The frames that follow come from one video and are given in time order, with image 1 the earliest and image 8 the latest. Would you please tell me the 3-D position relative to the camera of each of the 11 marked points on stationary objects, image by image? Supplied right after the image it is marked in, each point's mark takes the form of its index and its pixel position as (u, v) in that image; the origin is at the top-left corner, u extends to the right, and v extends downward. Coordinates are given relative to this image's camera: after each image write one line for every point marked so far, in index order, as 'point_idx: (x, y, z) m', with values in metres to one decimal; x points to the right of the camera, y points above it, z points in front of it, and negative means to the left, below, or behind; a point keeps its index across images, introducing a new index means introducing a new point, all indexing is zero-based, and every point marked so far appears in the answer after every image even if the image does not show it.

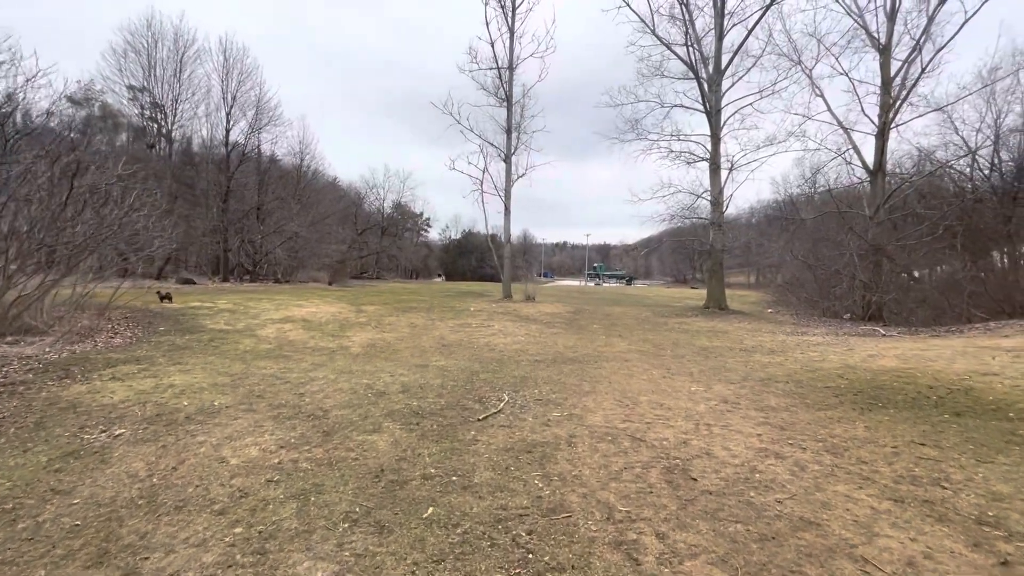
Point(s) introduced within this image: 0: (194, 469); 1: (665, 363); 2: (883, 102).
0: (-2.2, -1.3, +3.4) m
1: (+2.5, -1.3, +8.0) m
2: (+13.3, +6.7, +17.2) m
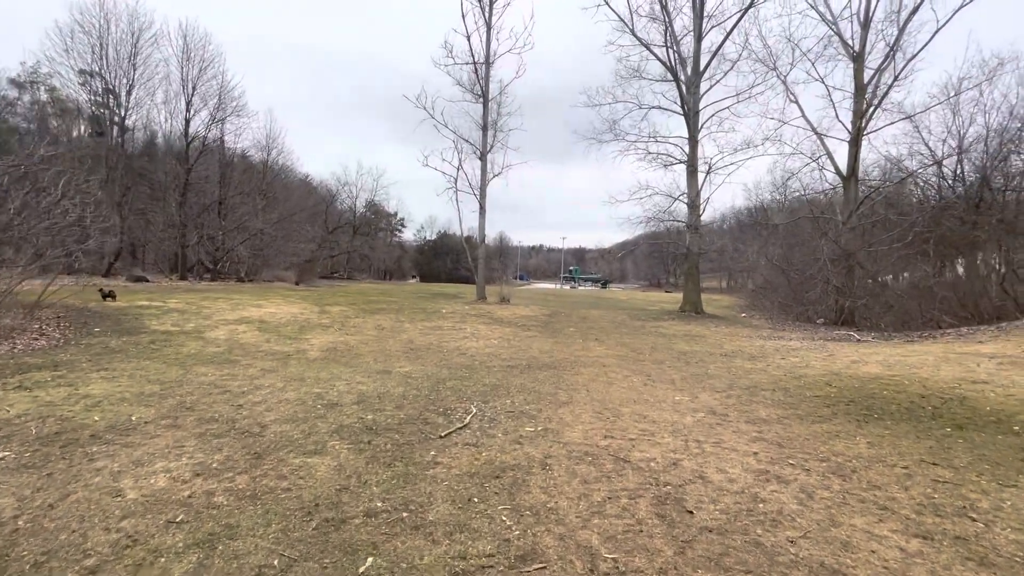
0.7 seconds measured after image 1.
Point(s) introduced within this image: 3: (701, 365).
0: (-2.5, -1.2, +2.7) m
1: (+2.1, -1.3, +7.5) m
2: (+12.5, +6.5, +17.4) m
3: (+3.2, -1.3, +8.1) m
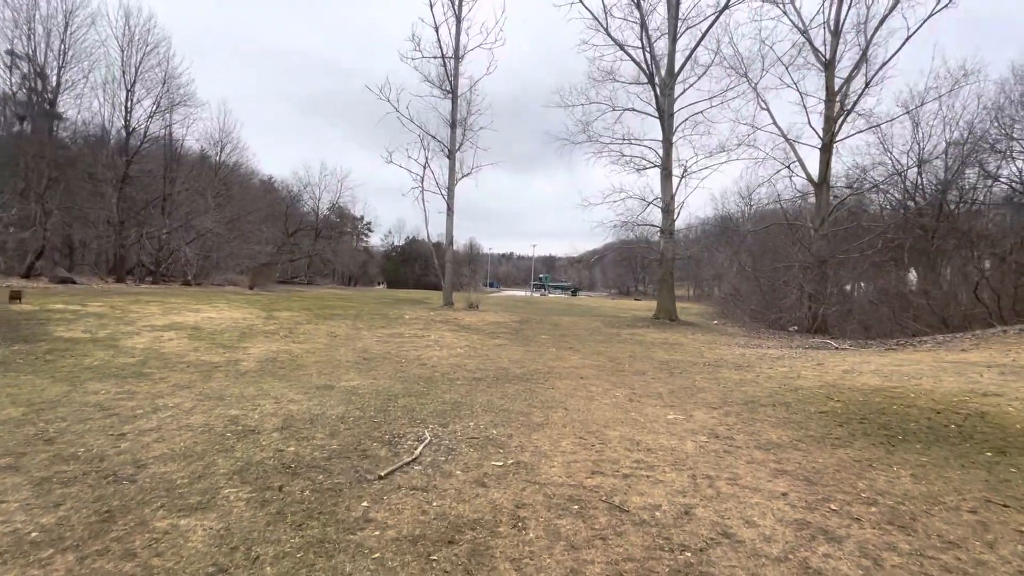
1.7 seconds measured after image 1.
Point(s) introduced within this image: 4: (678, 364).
0: (-2.6, -1.2, +1.6) m
1: (+1.6, -1.3, +6.7) m
2: (+11.4, +6.2, +17.3) m
3: (+2.7, -1.4, +7.3) m
4: (+3.0, -1.4, +8.7) m
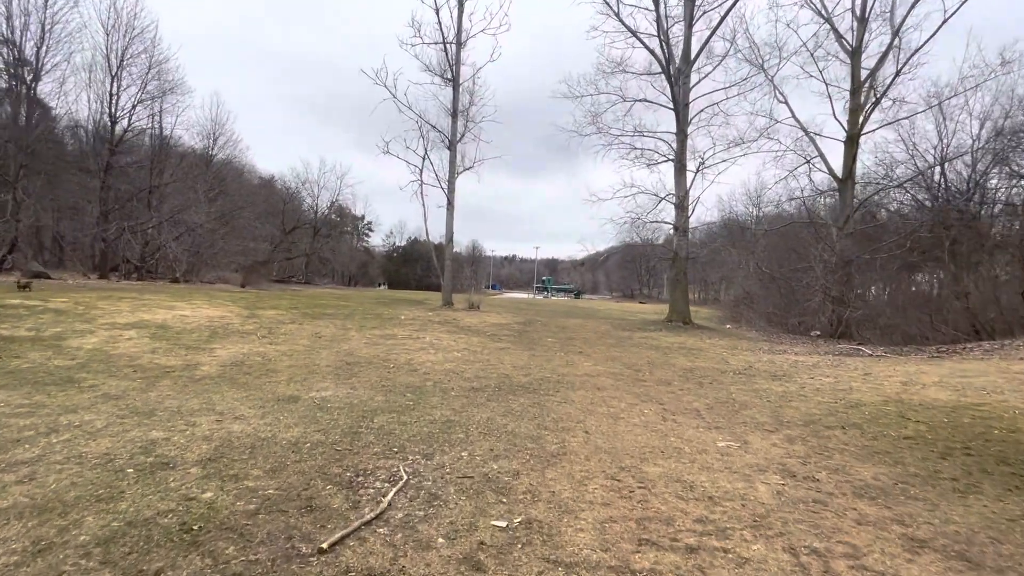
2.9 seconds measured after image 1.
0: (-2.6, -1.0, +0.6) m
1: (+1.7, -1.3, +5.7) m
2: (+11.6, +6.1, +16.3) m
3: (+2.8, -1.3, +6.3) m
4: (+3.1, -1.4, +7.6) m
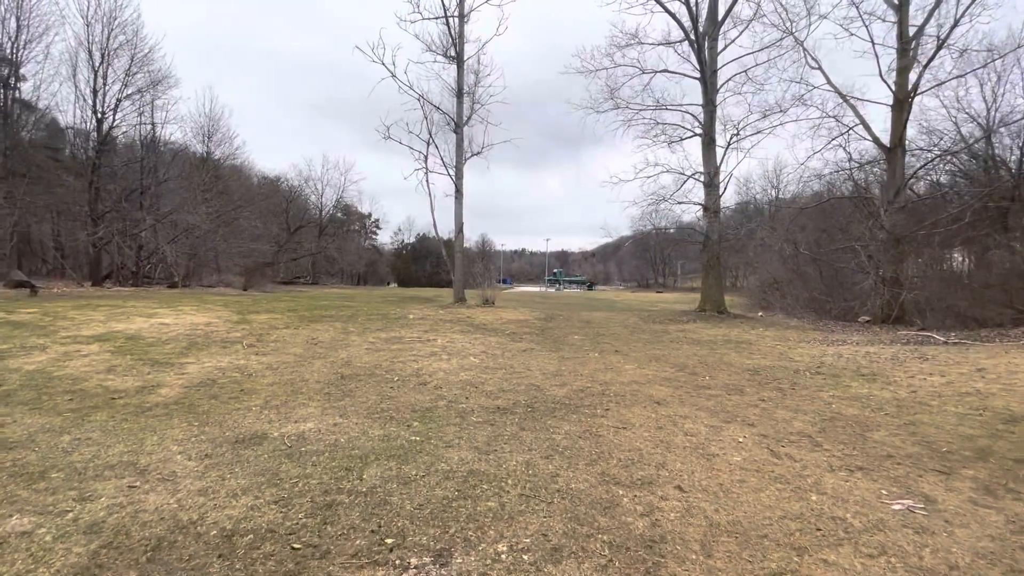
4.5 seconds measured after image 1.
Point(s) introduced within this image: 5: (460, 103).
0: (-2.4, -1.1, -0.6) m
1: (+2.0, -1.1, +4.4) m
2: (+11.9, +6.8, +14.6) m
3: (+3.1, -1.1, +4.9) m
4: (+3.5, -1.1, +6.3) m
5: (-1.7, +6.1, +15.8) m
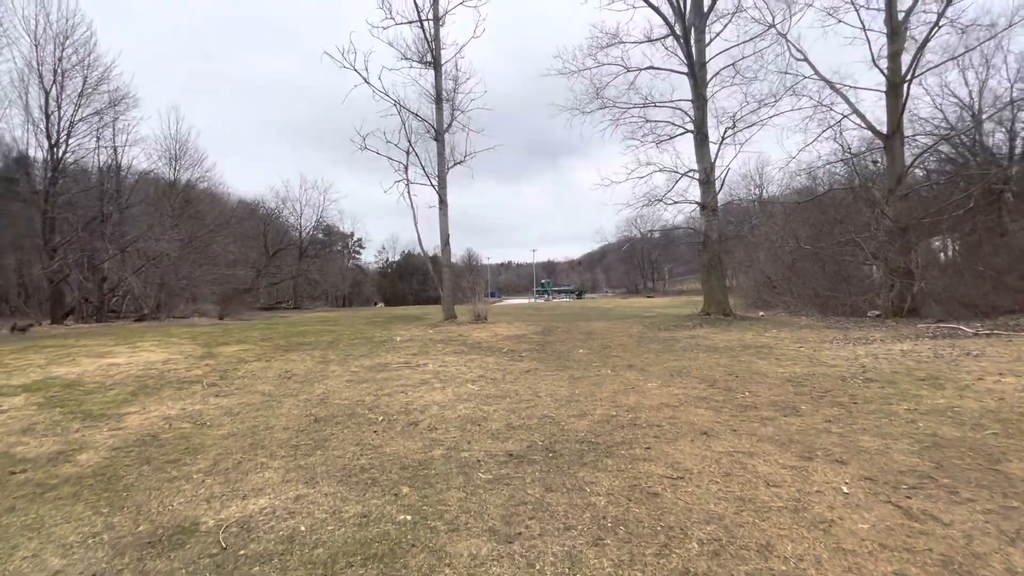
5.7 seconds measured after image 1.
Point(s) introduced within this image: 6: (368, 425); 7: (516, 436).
0: (-2.1, -1.2, -1.6) m
1: (+2.1, -1.1, +3.5) m
2: (+11.3, +7.0, +14.2) m
3: (+3.2, -1.1, +4.1) m
4: (+3.5, -1.1, +5.4) m
5: (-2.3, +5.6, +15.0) m
6: (-1.4, -1.3, +4.5) m
7: (0.0, -1.2, +4.1) m
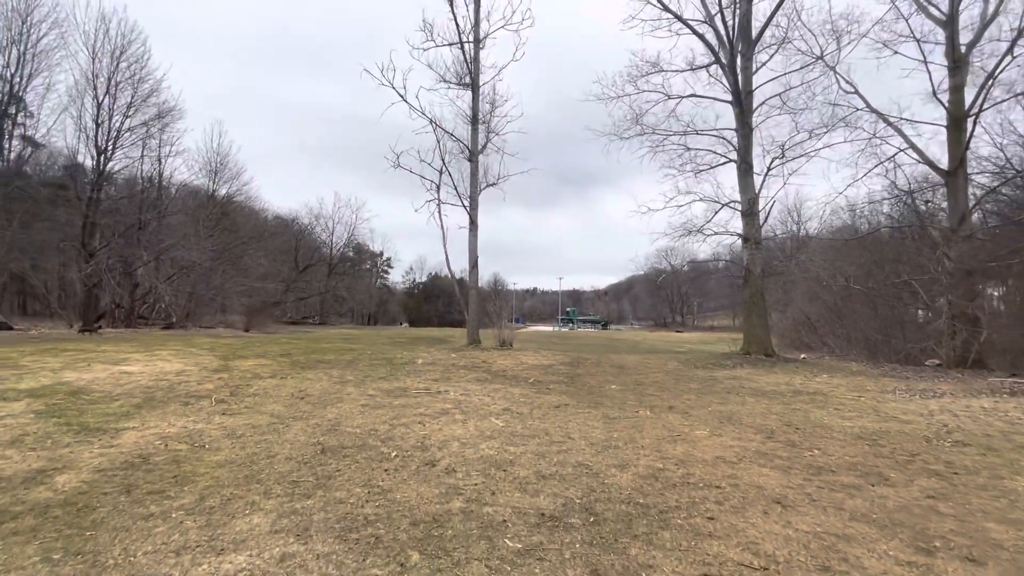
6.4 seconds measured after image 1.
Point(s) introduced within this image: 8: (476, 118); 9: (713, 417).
0: (-2.2, -1.0, -2.1) m
1: (+2.3, -1.4, +2.8) m
2: (+12.4, +5.7, +13.4) m
3: (+3.4, -1.4, +3.3) m
4: (+3.8, -1.5, +4.7) m
5: (-1.1, +4.9, +14.8) m
6: (-1.1, -1.4, +4.0) m
7: (+0.3, -1.4, +3.5) m
8: (-1.1, +5.3, +14.9) m
9: (+2.6, -1.6, +6.1) m
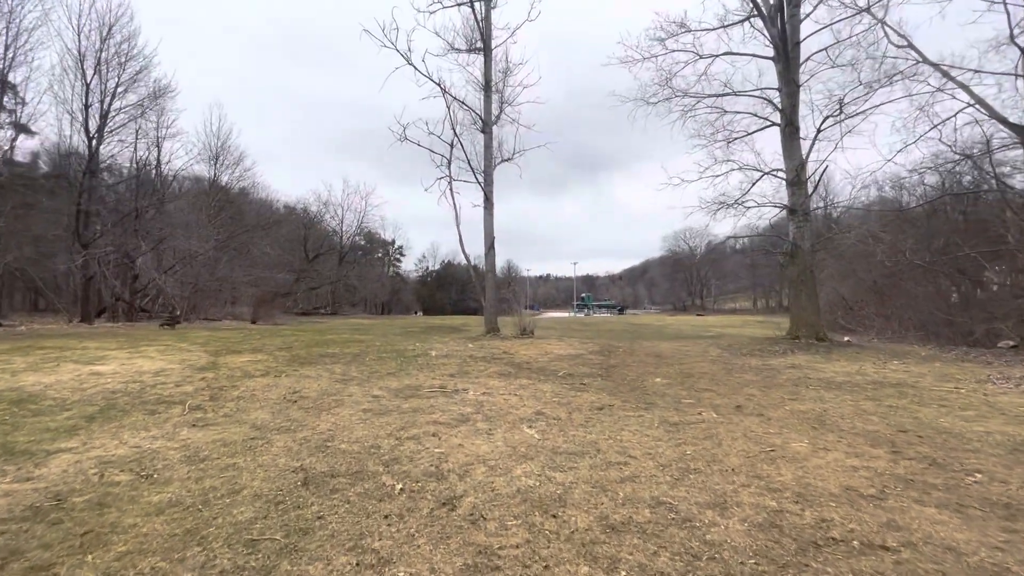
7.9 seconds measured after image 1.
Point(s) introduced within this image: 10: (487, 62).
0: (-2.0, -1.0, -3.2) m
1: (+2.6, -1.2, +1.6) m
2: (+12.8, +6.4, +11.7) m
3: (+3.7, -1.2, +2.1) m
4: (+4.1, -1.2, +3.4) m
5: (-0.7, +5.3, +13.5) m
6: (-0.8, -1.3, +2.9) m
7: (+0.5, -1.2, +2.3) m
8: (-0.7, +5.8, +13.6) m
9: (+2.9, -1.3, +4.9) m
10: (-0.7, +6.4, +13.6) m
